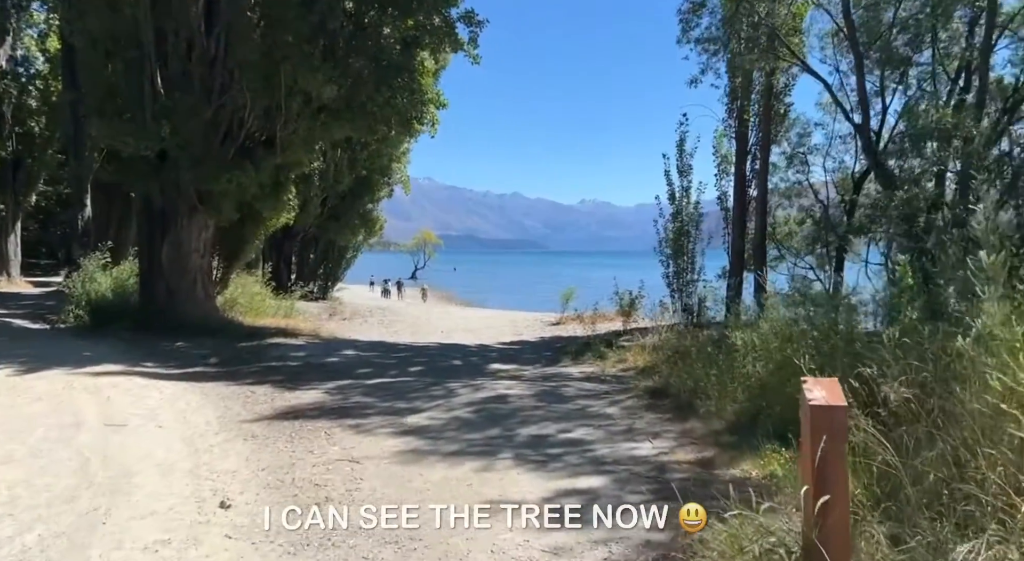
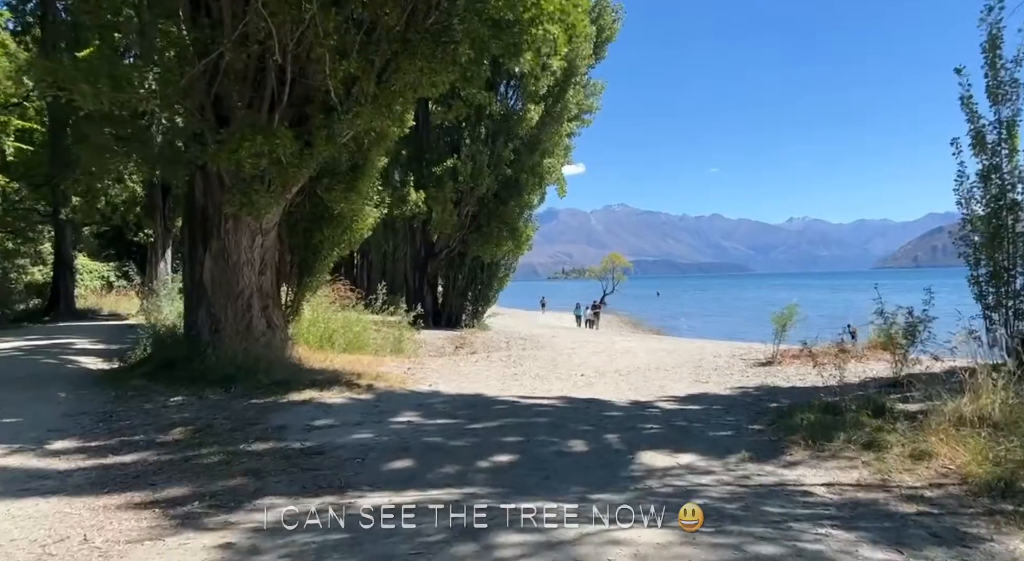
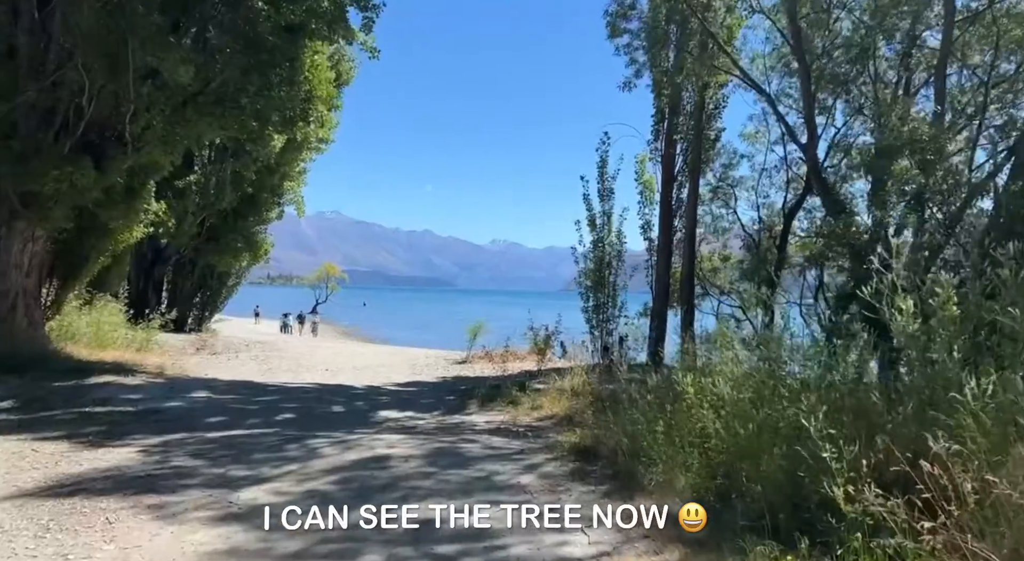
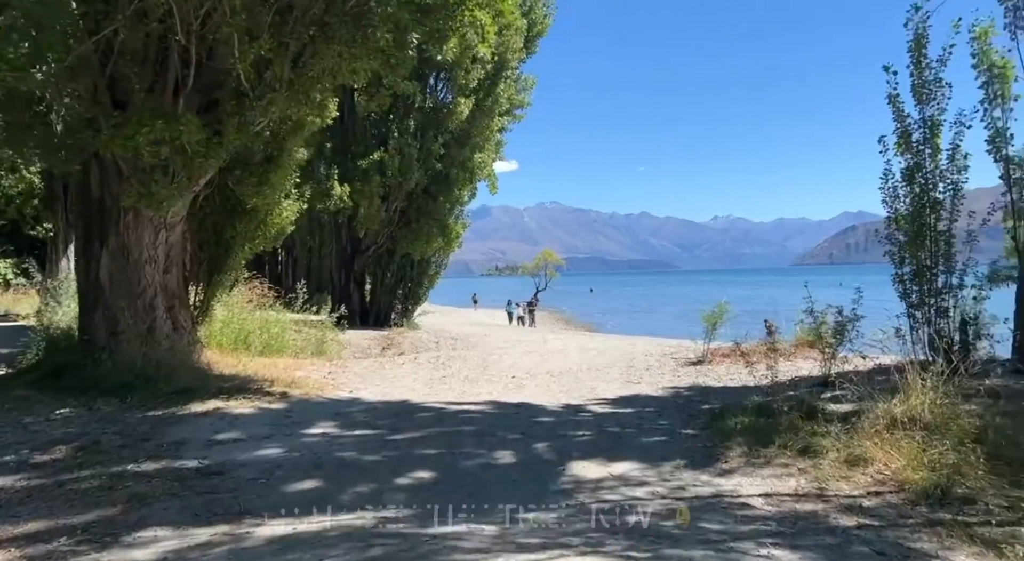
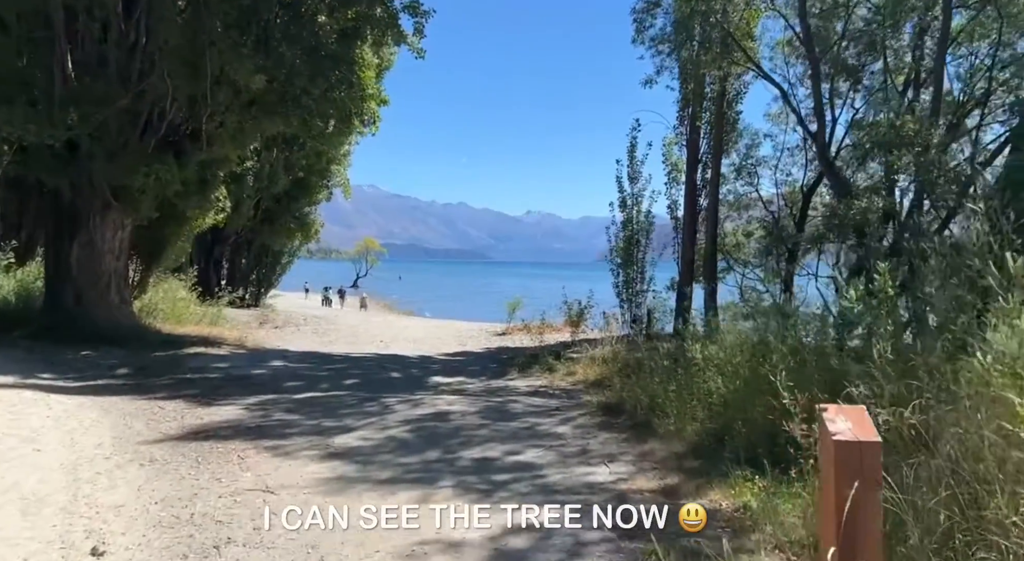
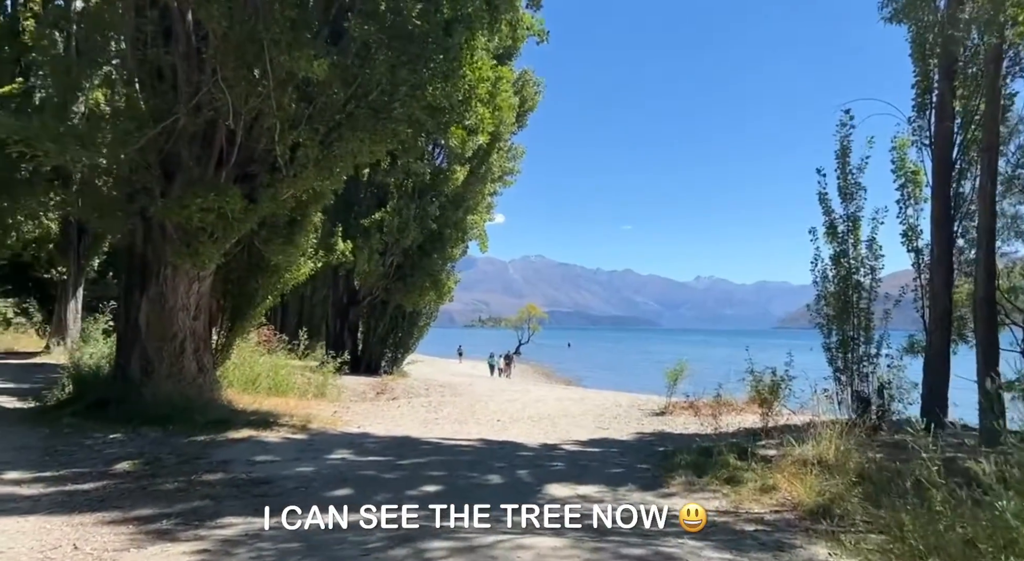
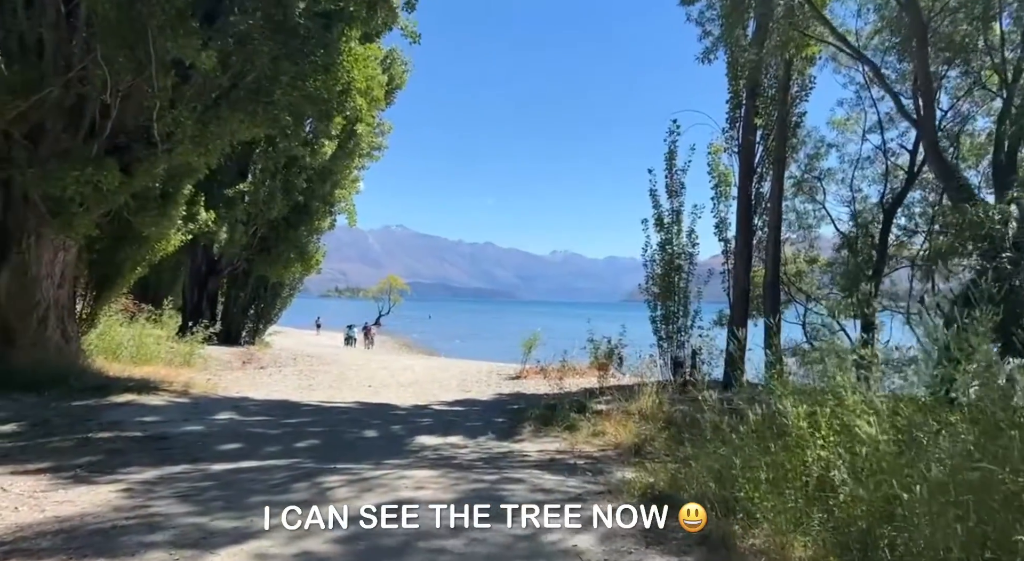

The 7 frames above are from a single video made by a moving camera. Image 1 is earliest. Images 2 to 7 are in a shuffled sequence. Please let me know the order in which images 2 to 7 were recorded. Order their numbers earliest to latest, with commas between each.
5, 3, 7, 6, 2, 4
